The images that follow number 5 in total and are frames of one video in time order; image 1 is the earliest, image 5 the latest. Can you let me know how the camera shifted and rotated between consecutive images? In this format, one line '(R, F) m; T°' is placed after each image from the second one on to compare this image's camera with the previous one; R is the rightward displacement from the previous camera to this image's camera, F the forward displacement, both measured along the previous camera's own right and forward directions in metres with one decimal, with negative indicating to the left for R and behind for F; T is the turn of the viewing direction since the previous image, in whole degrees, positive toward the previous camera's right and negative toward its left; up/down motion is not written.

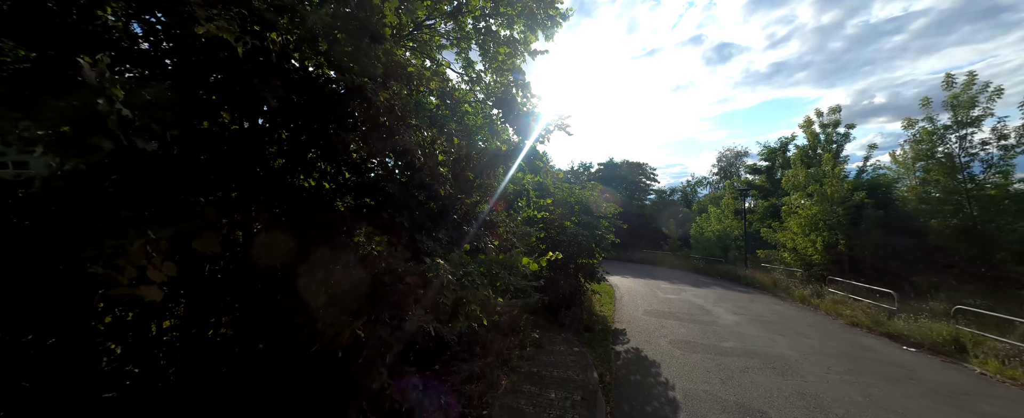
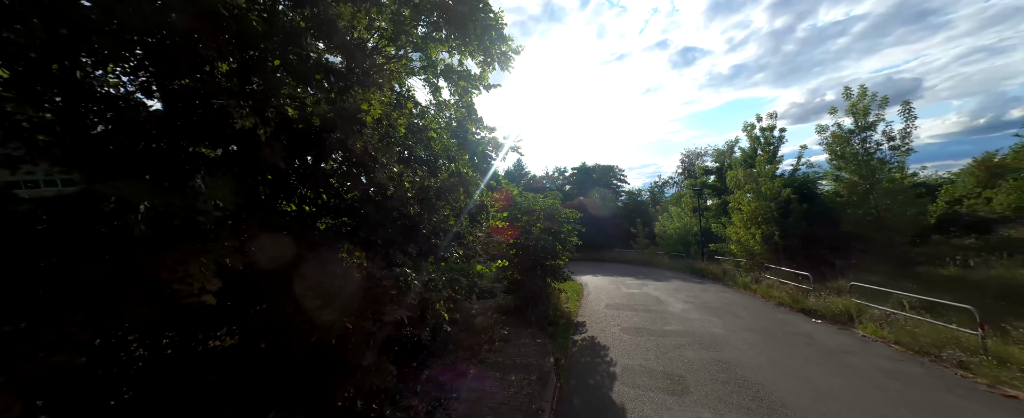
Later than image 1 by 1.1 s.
(+0.3, -0.7) m; +4°
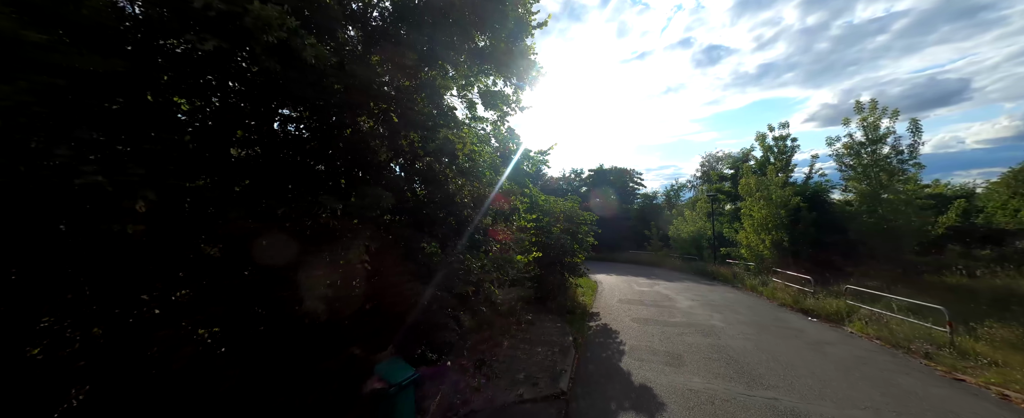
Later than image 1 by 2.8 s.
(-0.3, -1.0) m; -3°
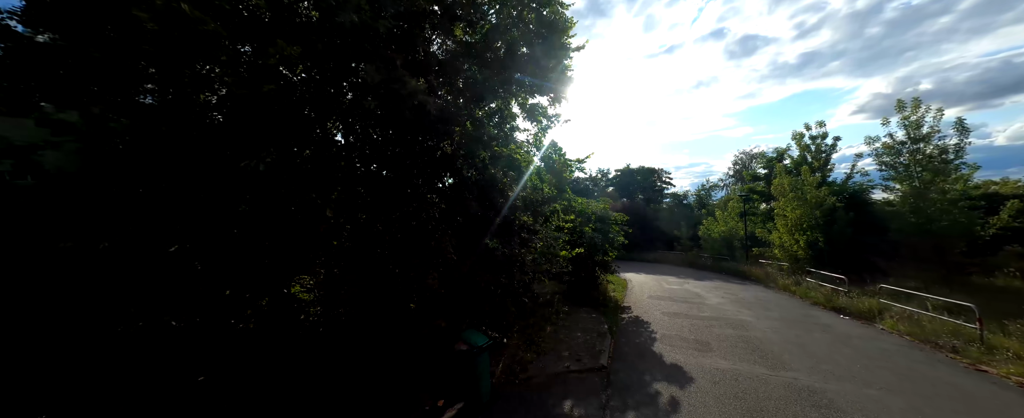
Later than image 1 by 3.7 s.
(-0.4, -0.8) m; -4°
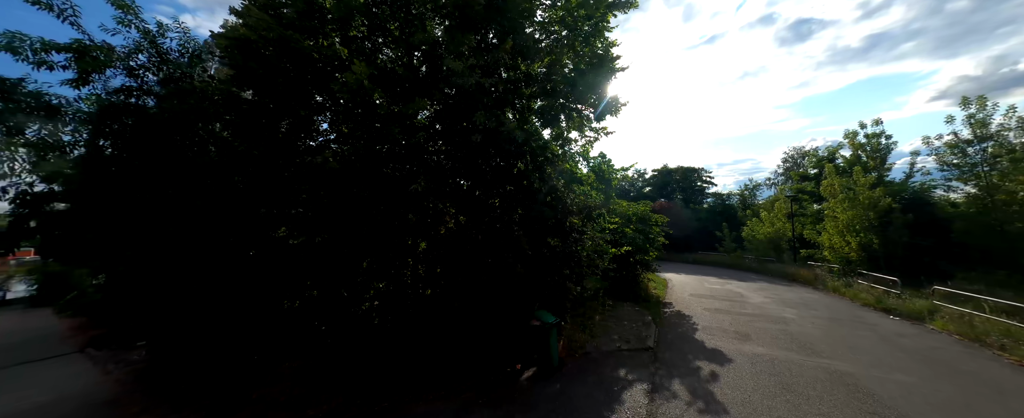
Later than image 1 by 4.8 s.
(-0.5, -1.0) m; -6°
